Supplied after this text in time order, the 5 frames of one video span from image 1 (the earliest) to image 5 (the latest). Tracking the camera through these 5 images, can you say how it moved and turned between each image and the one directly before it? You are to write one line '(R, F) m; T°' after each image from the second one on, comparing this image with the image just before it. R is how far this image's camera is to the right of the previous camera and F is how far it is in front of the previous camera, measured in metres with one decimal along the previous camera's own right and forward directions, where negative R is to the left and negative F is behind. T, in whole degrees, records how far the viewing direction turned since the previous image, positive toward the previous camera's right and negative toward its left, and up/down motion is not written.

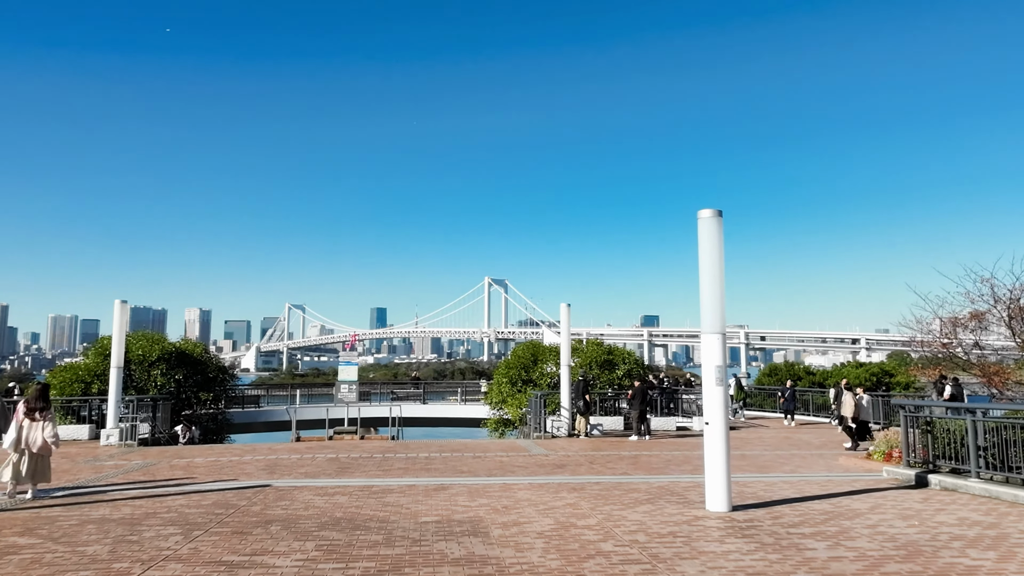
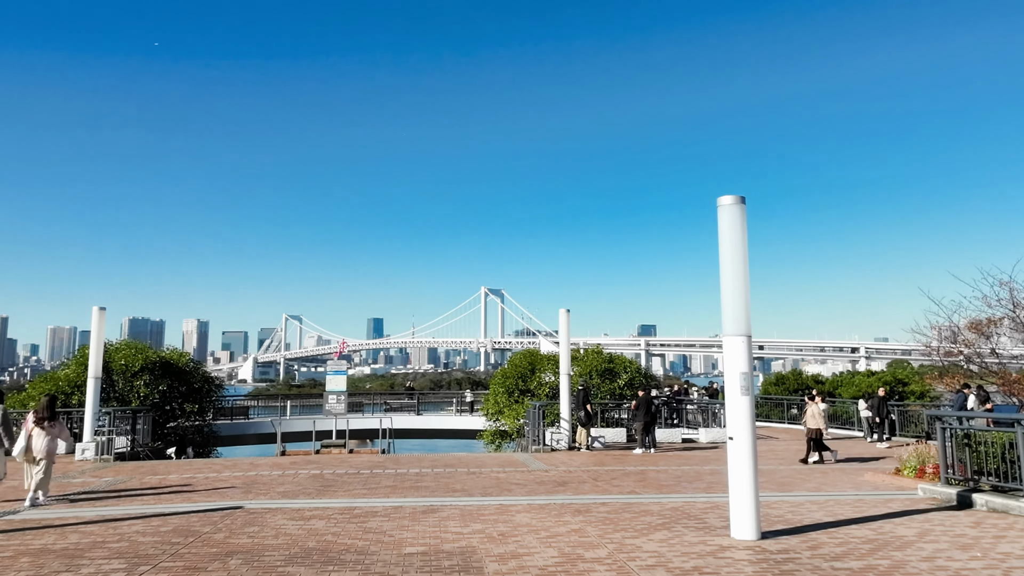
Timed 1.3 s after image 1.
(0.0, +0.8) m; 0°
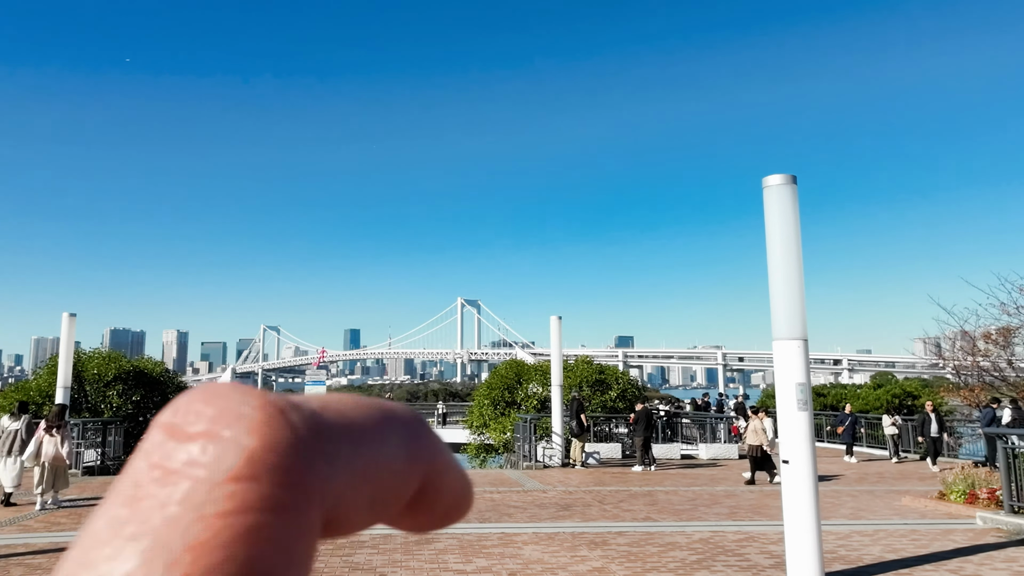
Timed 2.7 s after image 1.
(-0.3, +1.0) m; +2°
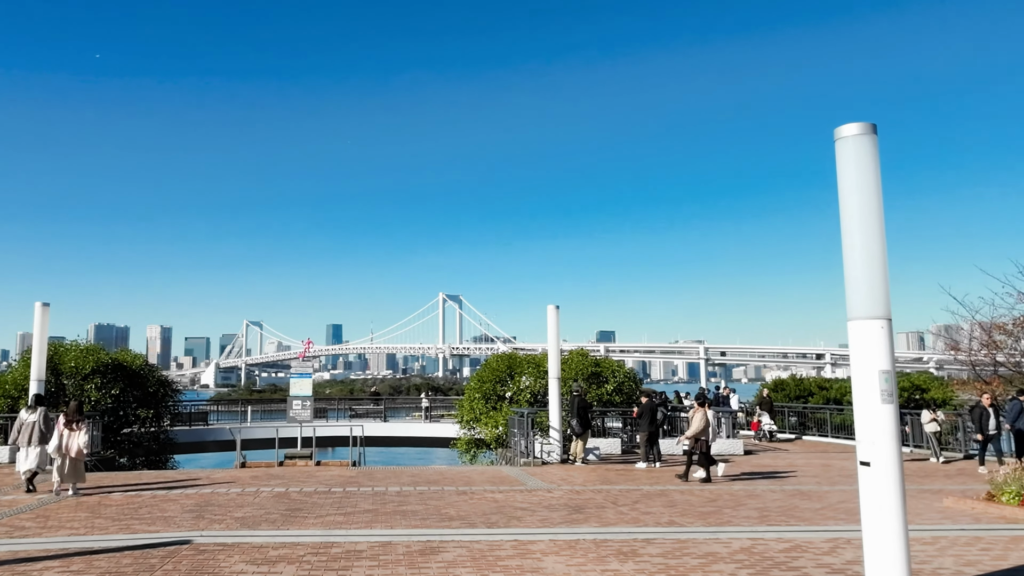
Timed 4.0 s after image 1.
(-0.3, +0.8) m; +1°
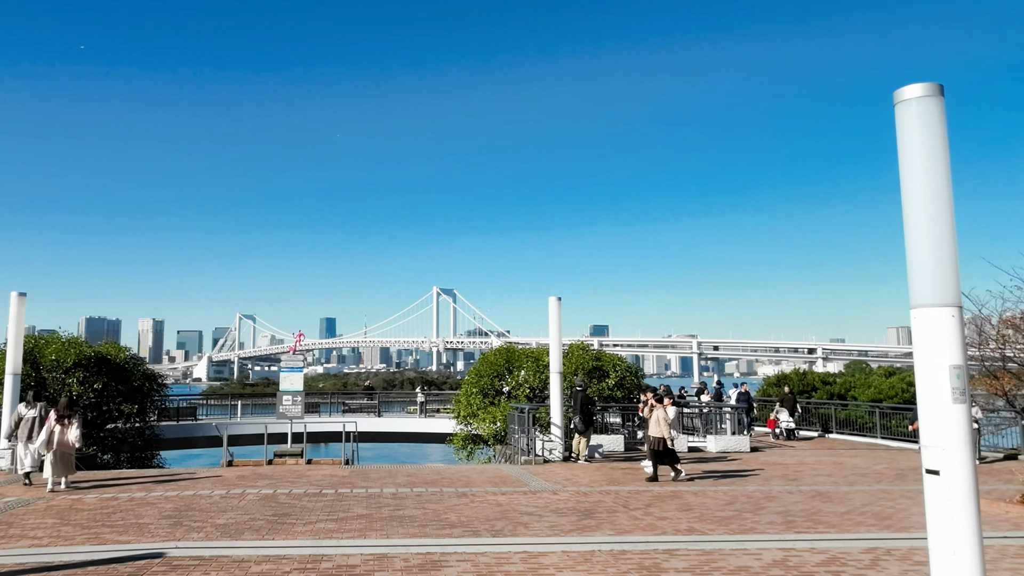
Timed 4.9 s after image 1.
(-0.1, +0.6) m; +1°
